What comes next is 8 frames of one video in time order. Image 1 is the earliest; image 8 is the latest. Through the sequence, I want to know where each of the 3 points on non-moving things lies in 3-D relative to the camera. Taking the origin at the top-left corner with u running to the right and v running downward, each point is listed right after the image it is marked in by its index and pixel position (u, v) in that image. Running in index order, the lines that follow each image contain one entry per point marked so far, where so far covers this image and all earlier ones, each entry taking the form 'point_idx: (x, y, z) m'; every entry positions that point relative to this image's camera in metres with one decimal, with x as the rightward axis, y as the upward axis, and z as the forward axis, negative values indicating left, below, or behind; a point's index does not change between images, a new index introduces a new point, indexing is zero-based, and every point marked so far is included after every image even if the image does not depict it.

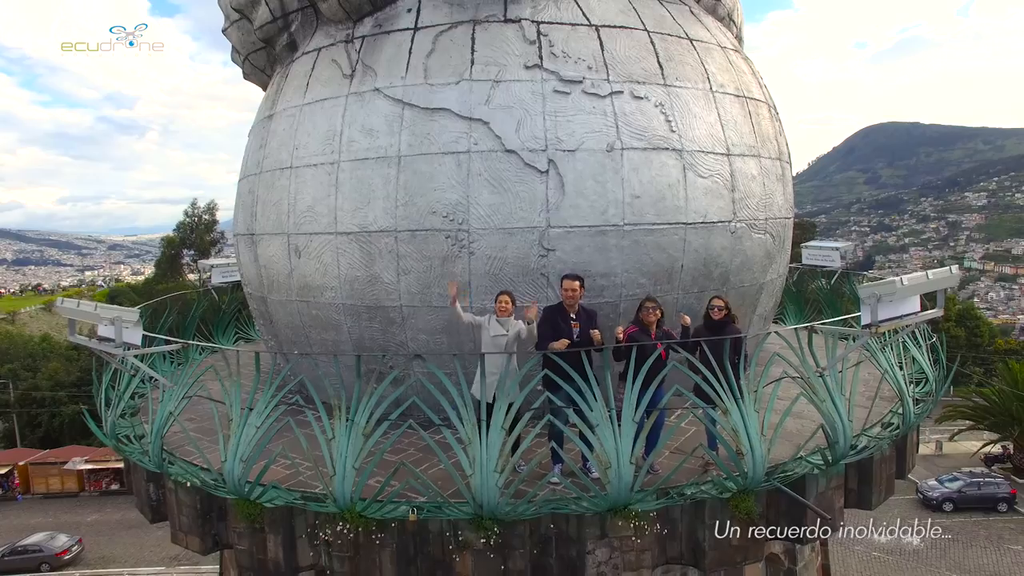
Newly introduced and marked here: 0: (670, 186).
0: (+0.9, +0.6, +3.4) m
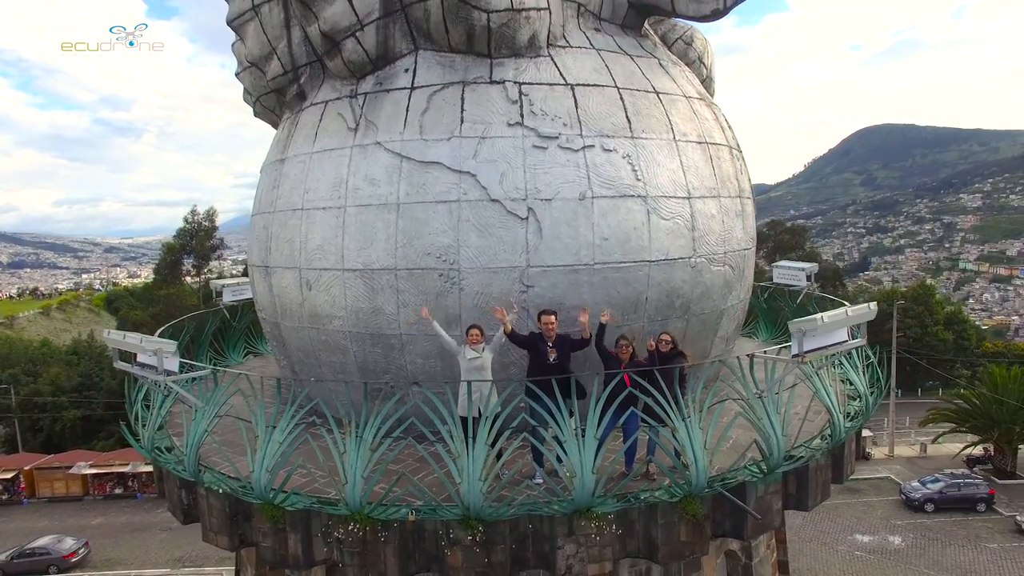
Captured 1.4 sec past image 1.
0: (+0.8, +0.4, +3.9) m
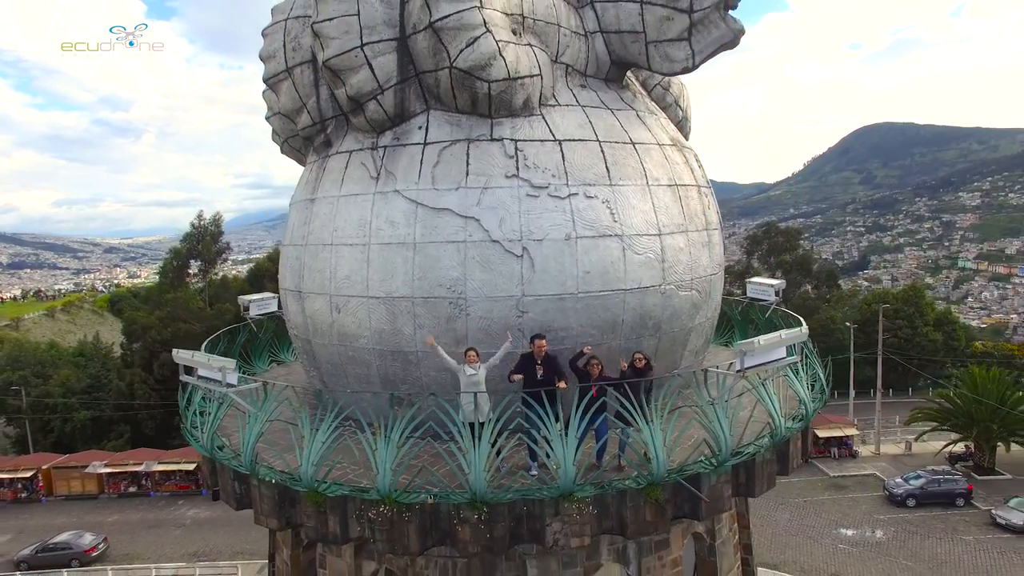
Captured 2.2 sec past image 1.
0: (+0.8, +0.2, +4.7) m
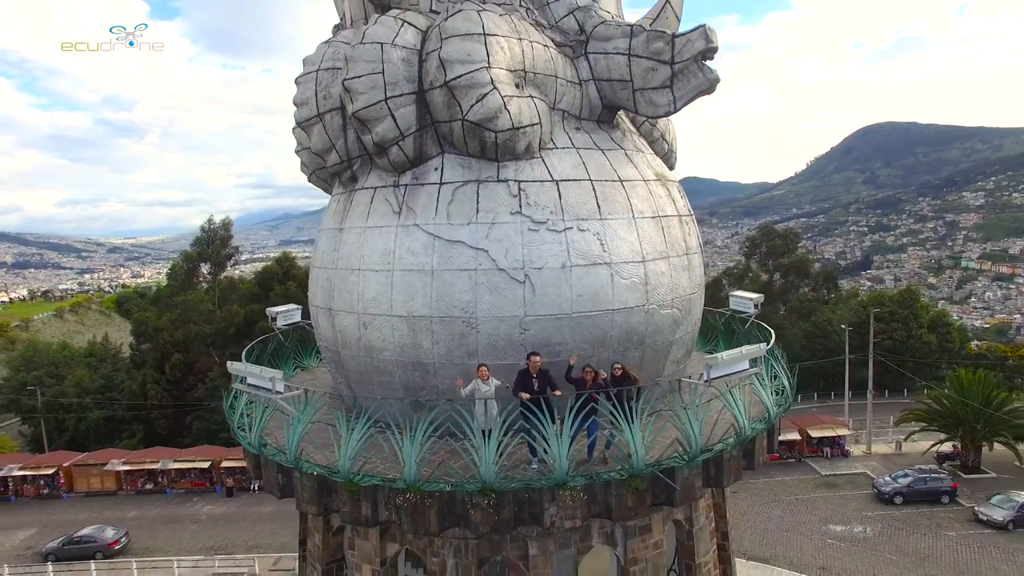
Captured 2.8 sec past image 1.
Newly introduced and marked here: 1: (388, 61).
0: (+0.8, 0.0, +5.5) m
1: (-1.2, +2.1, +5.6) m
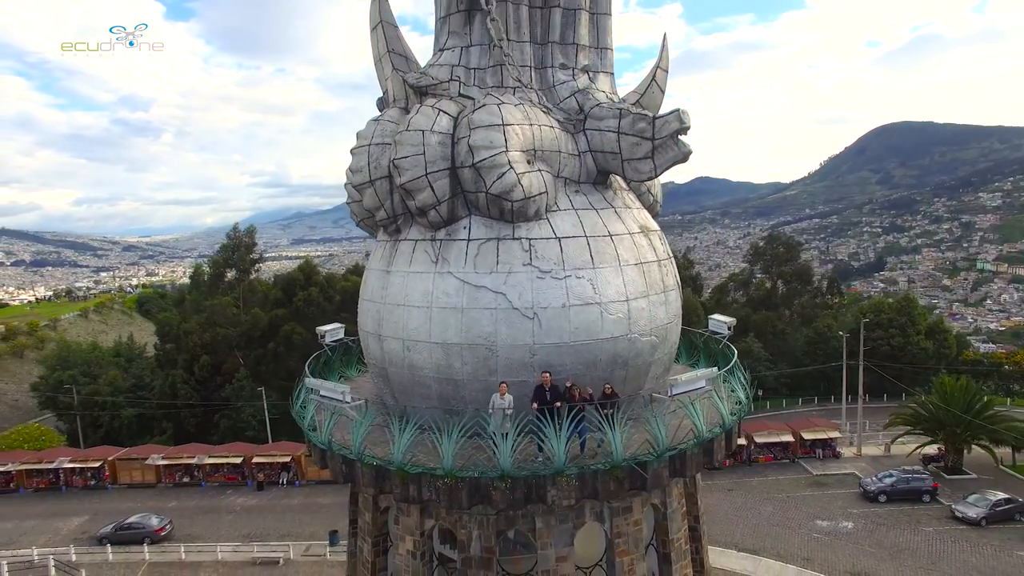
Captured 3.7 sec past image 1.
0: (+1.0, -0.4, +7.1) m
1: (-1.0, +1.7, +7.2) m
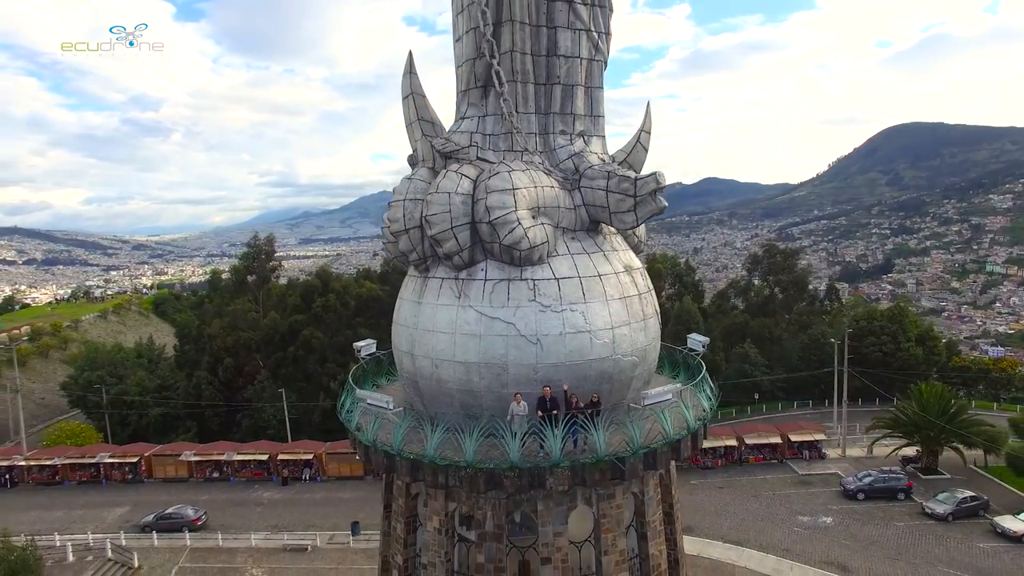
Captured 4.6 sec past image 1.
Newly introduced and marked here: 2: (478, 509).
0: (+1.1, -0.9, +8.9) m
1: (-0.9, +1.3, +9.1) m
2: (-0.5, -3.3, +9.0) m
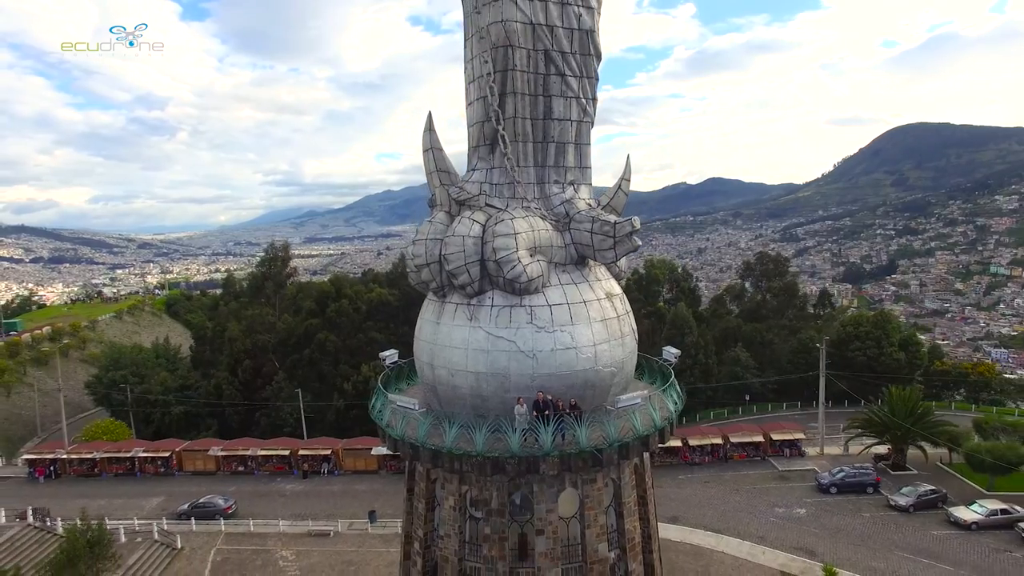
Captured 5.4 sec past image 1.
0: (+1.1, -1.3, +11.0) m
1: (-0.9, +0.8, +11.2) m
2: (-0.5, -3.8, +11.1) m
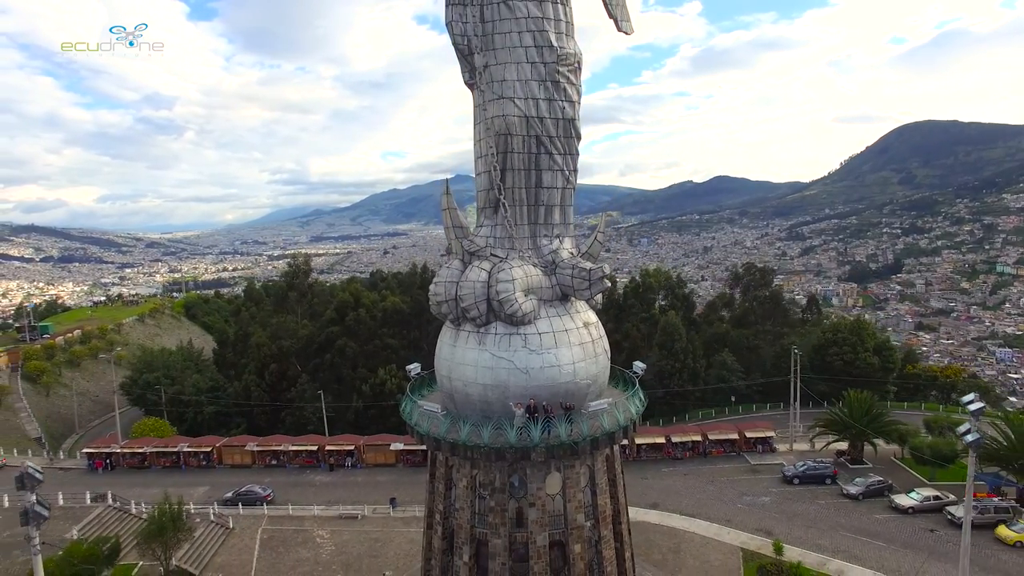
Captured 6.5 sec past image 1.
0: (+1.1, -2.1, +14.5) m
1: (-0.9, 0.0, +14.7) m
2: (-0.5, -4.6, +14.7) m
